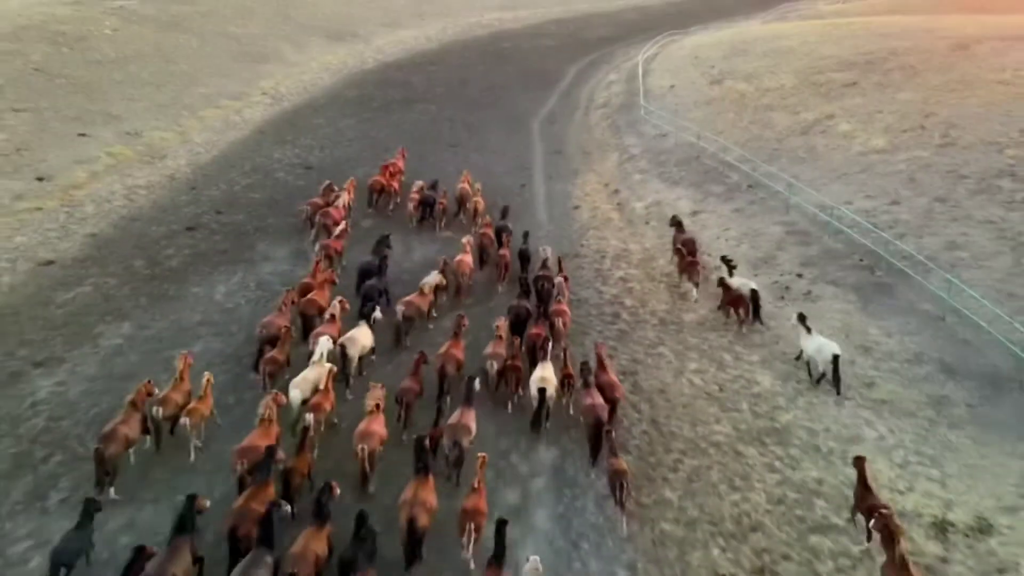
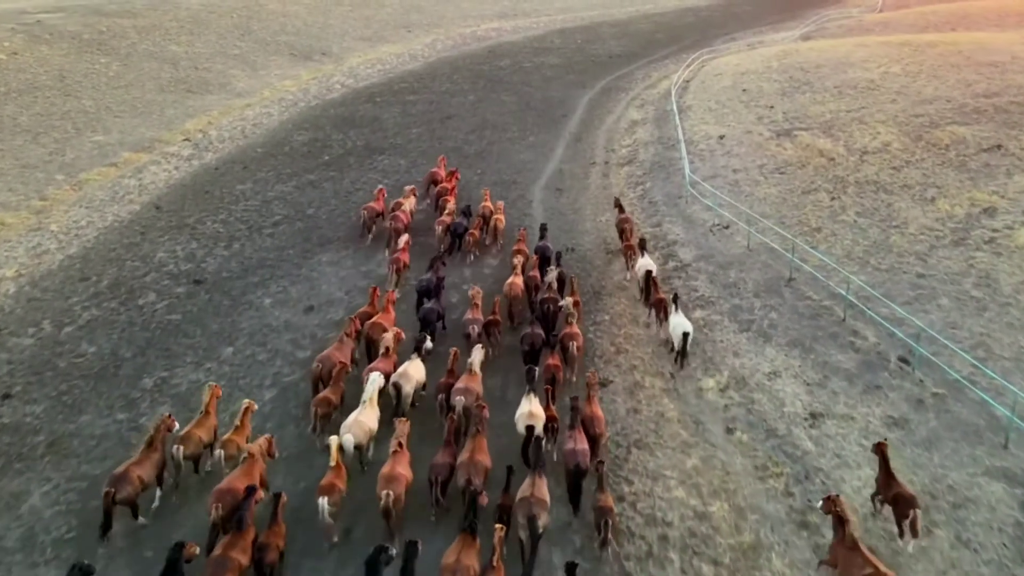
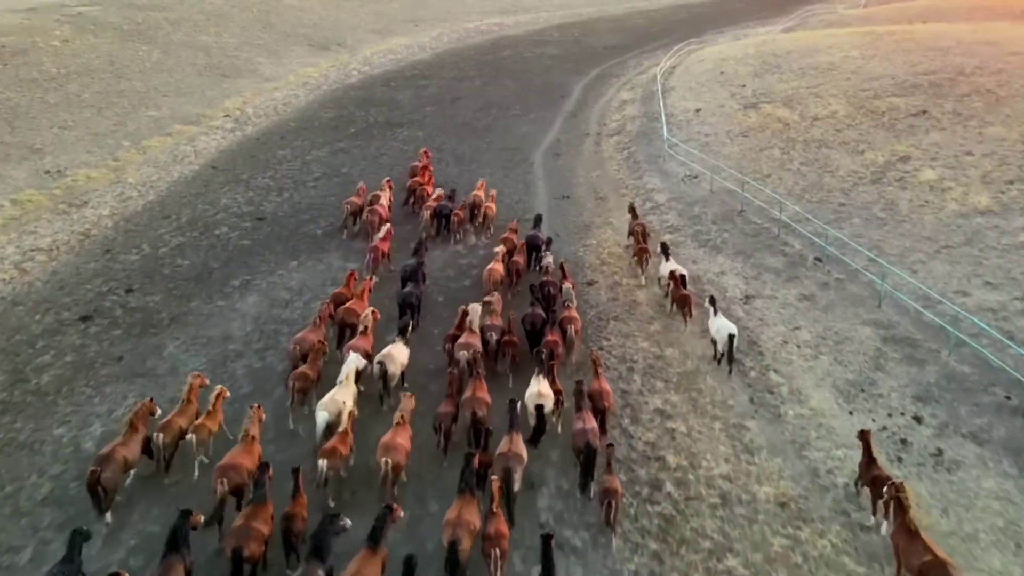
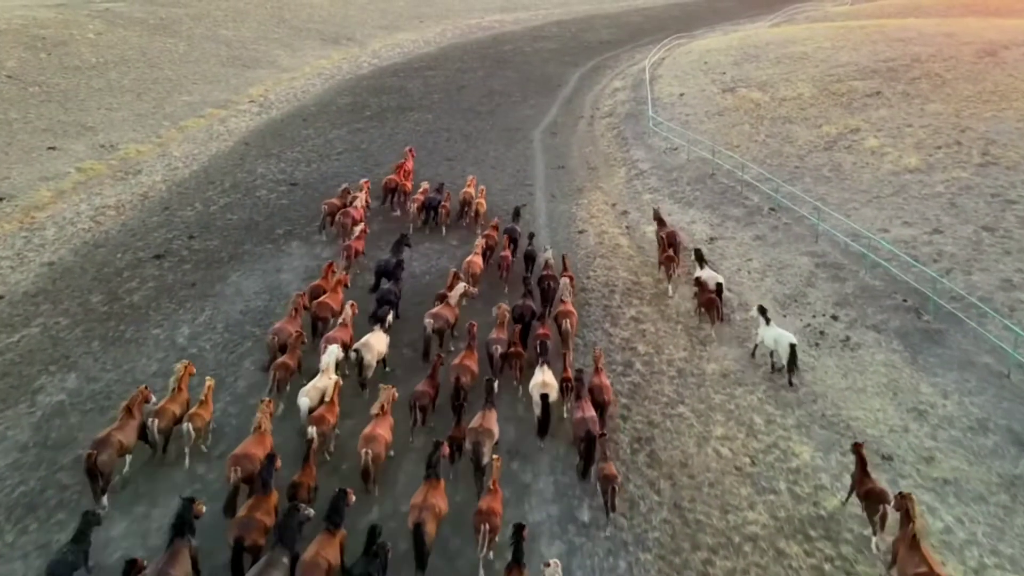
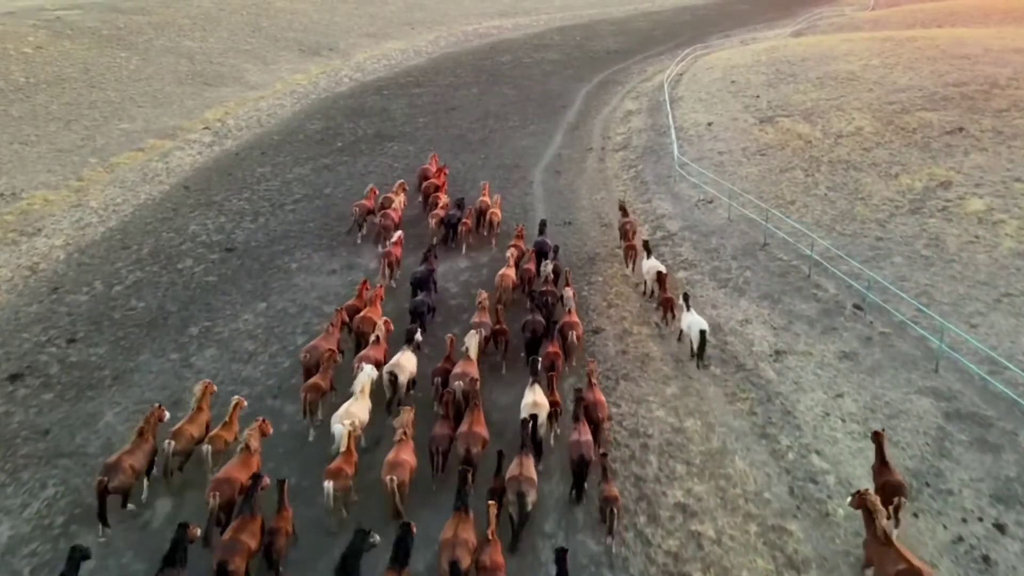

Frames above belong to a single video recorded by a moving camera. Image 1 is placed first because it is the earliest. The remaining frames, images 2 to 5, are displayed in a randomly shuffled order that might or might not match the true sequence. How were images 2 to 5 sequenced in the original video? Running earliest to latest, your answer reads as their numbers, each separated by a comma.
4, 3, 5, 2
